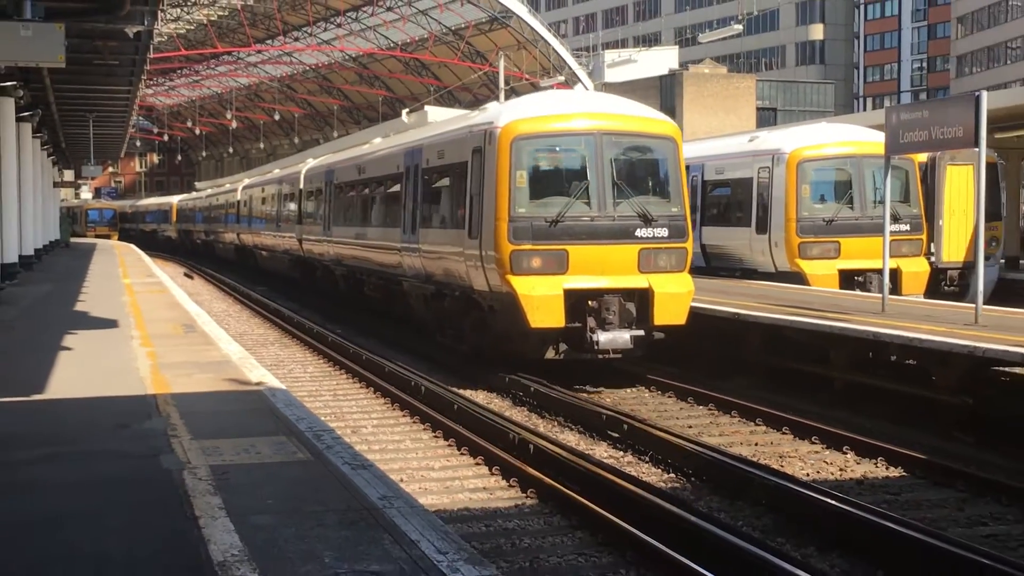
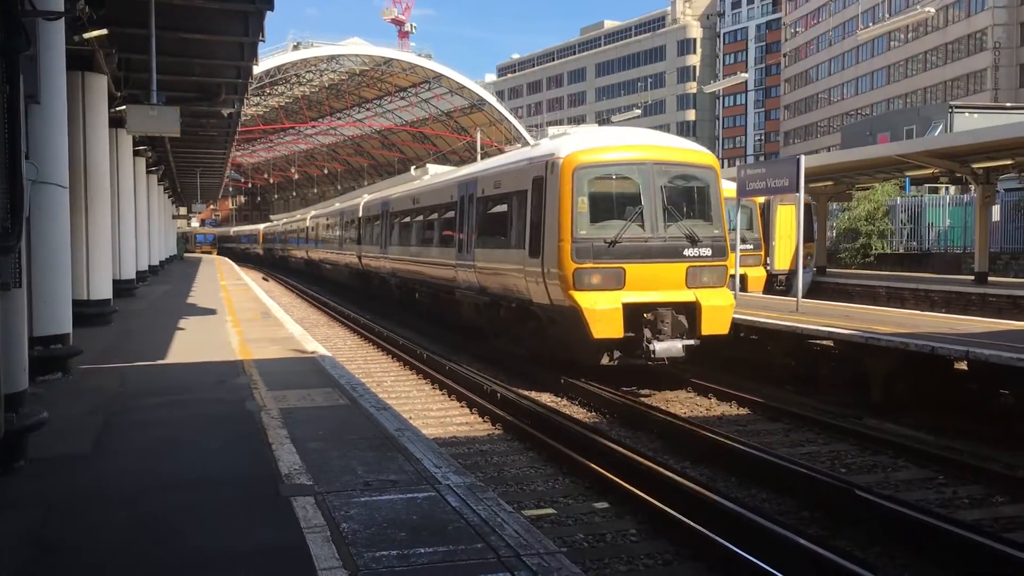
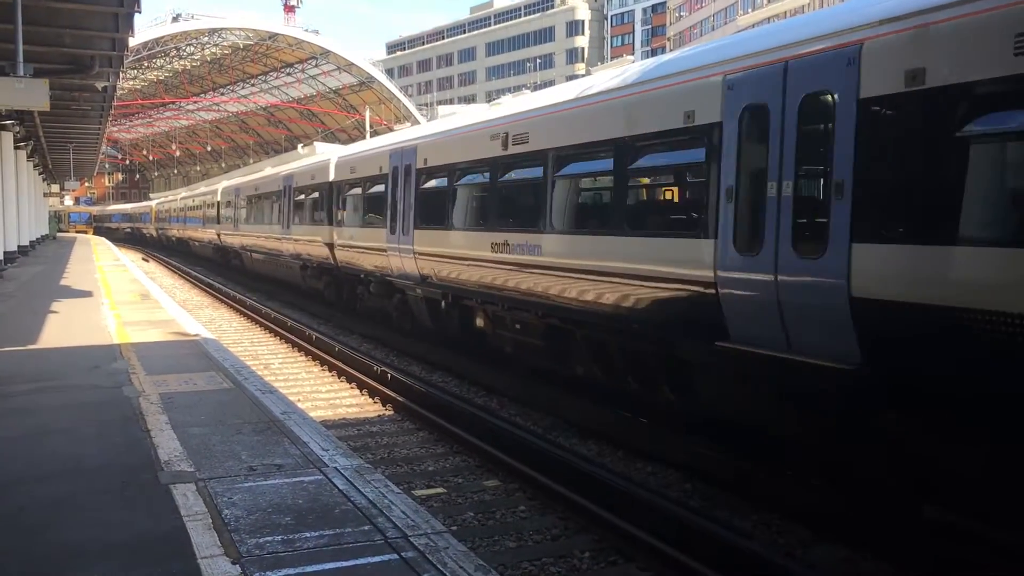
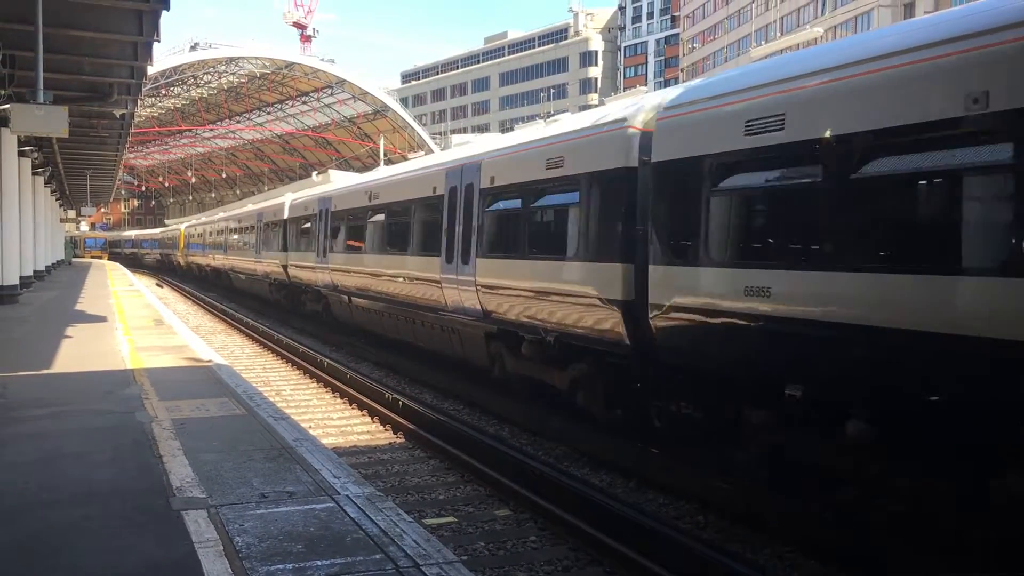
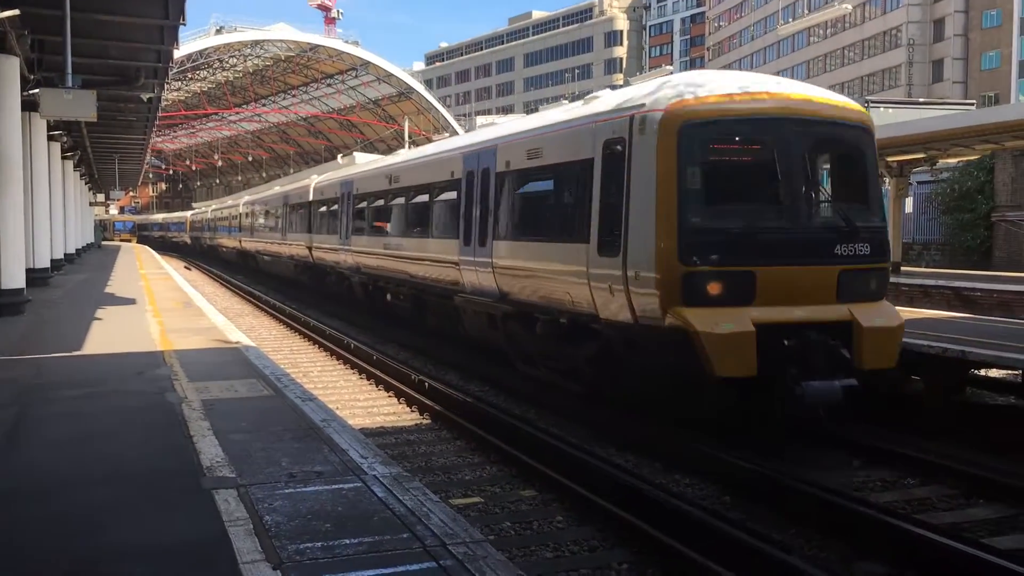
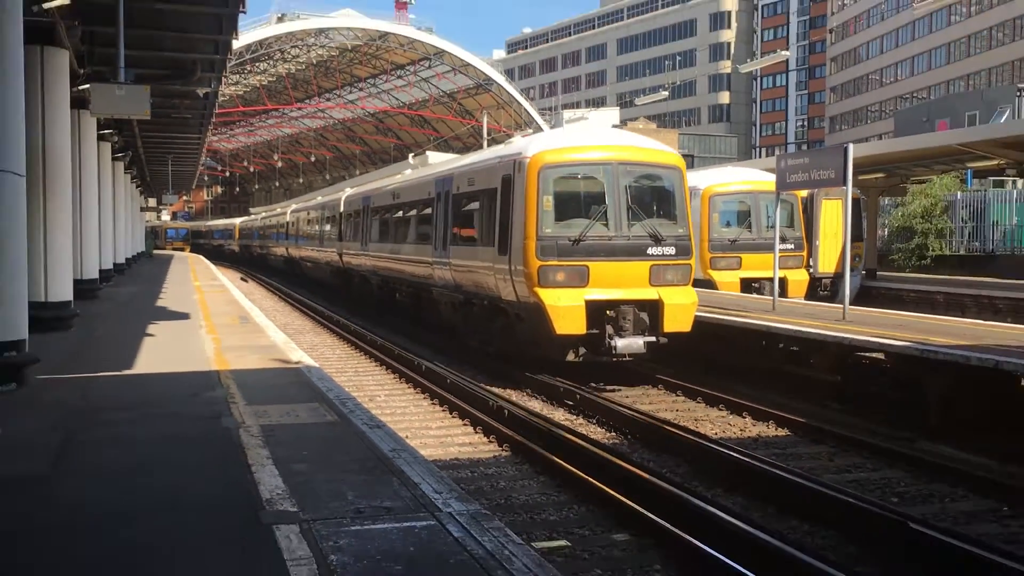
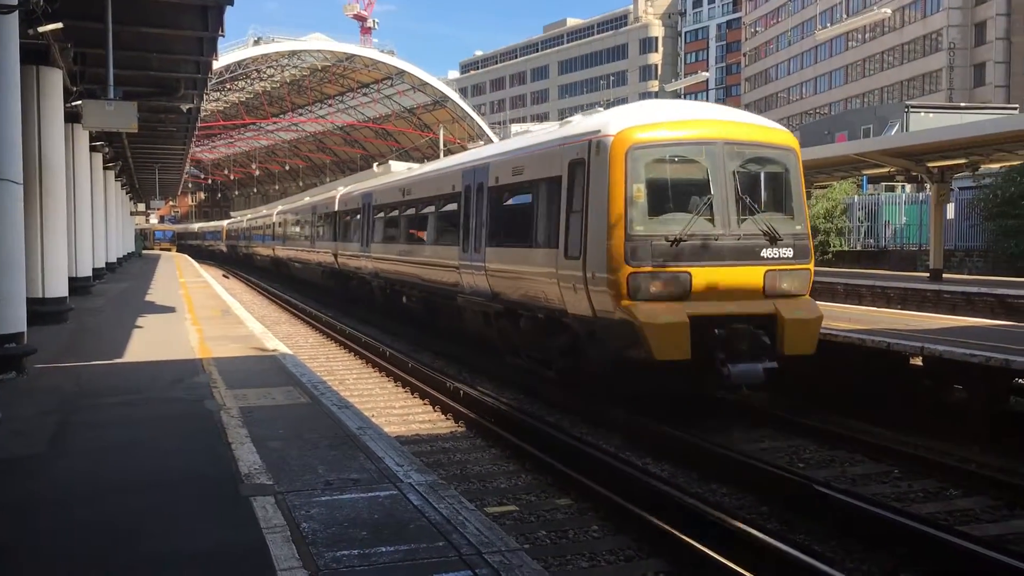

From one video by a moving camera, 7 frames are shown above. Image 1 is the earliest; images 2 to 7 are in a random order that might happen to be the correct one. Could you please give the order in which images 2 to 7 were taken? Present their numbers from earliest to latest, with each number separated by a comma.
6, 2, 7, 5, 3, 4
